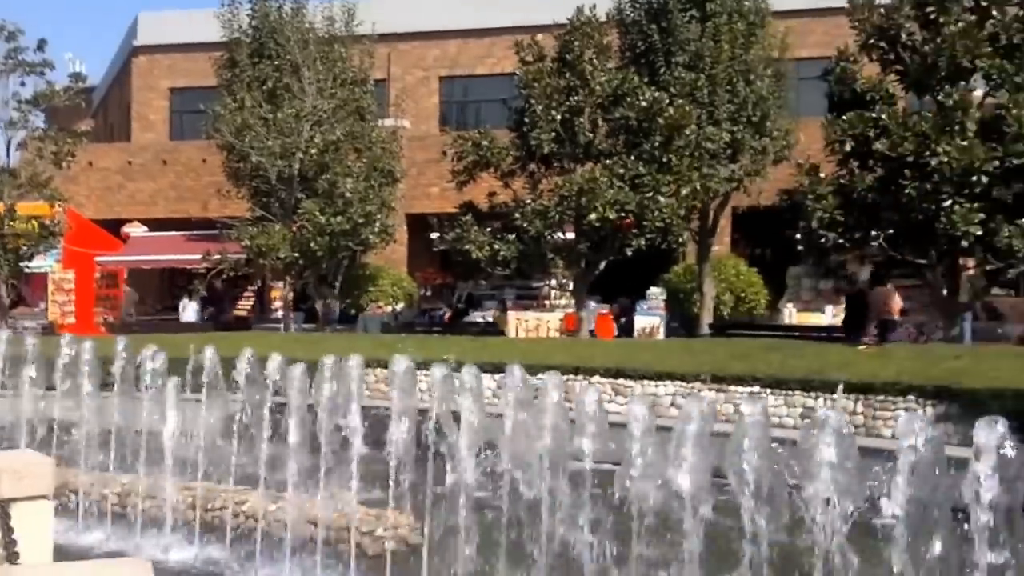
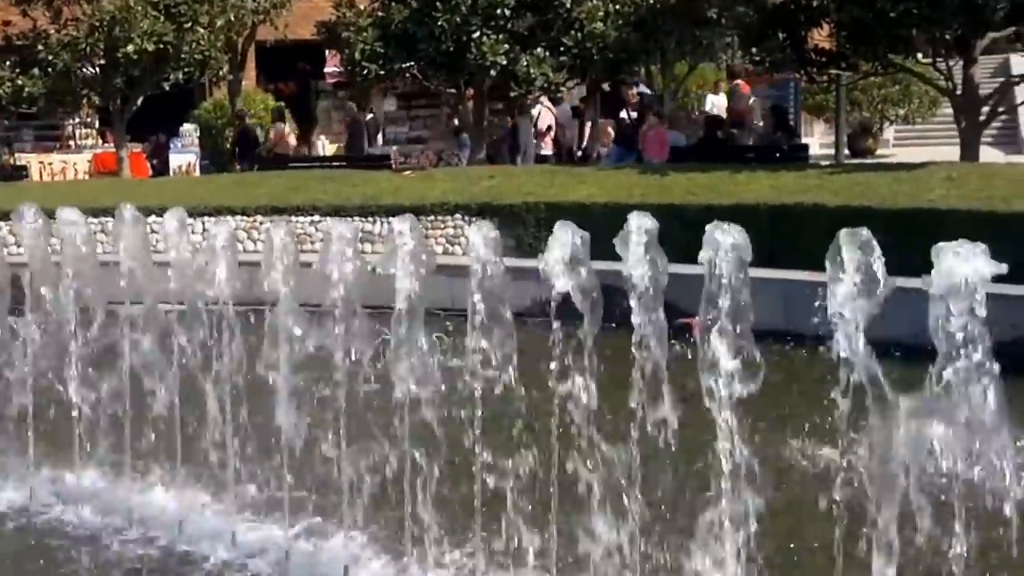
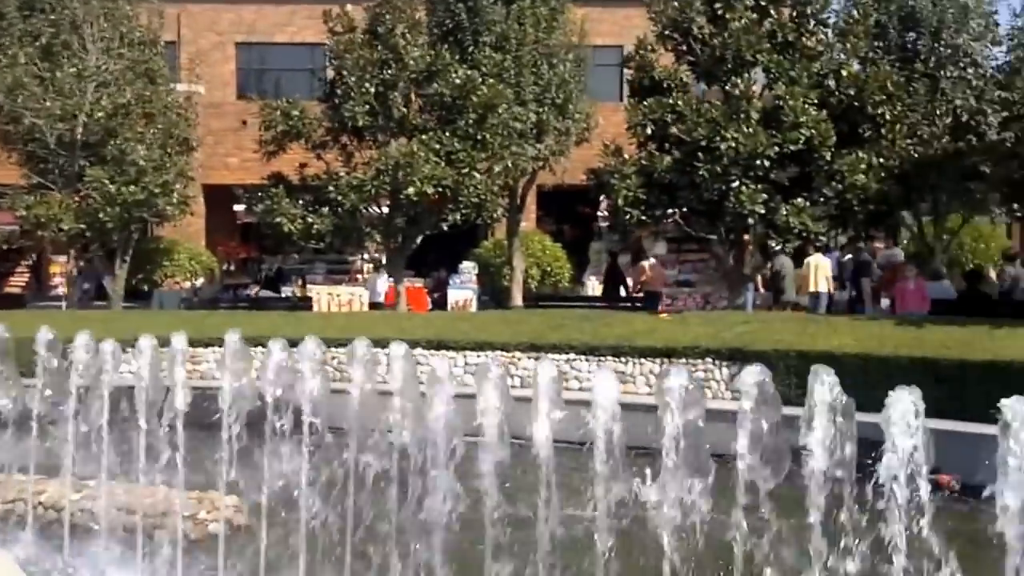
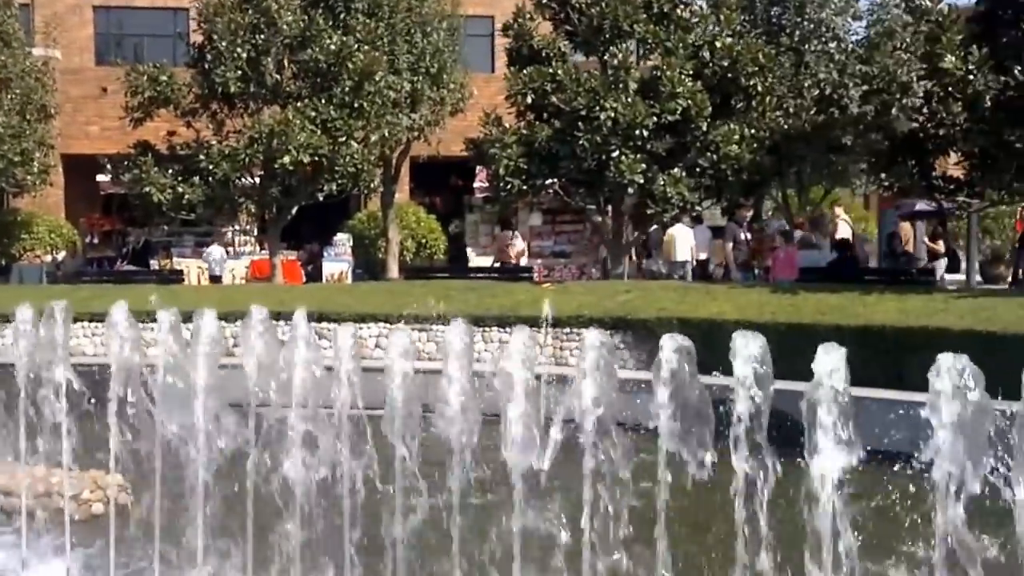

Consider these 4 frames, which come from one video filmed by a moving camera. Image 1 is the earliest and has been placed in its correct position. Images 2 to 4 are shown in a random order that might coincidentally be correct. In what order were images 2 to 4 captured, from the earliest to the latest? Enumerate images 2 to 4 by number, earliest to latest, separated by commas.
3, 4, 2
